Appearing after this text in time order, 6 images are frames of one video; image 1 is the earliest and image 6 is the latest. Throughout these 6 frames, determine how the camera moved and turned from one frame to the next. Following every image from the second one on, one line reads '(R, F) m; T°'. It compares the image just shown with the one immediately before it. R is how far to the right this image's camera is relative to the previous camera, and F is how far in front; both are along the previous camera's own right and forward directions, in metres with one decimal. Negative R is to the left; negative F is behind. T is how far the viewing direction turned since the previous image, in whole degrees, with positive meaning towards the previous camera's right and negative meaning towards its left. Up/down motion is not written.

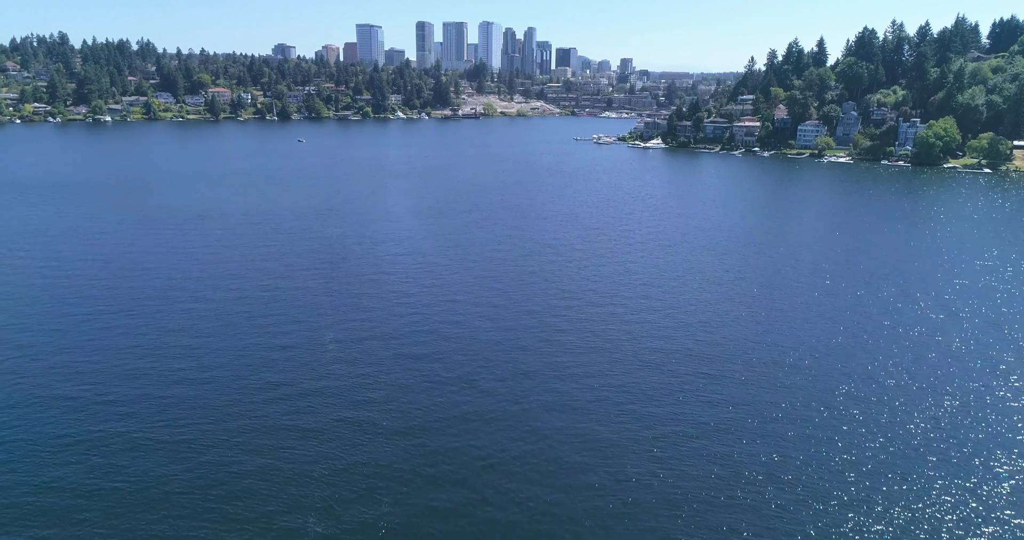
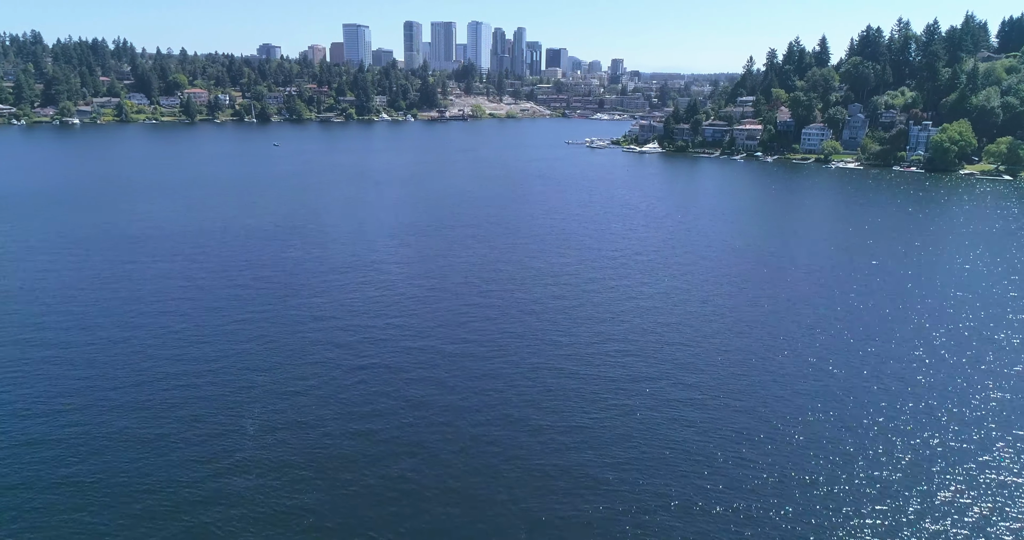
(+0.1, +2.7) m; +1°
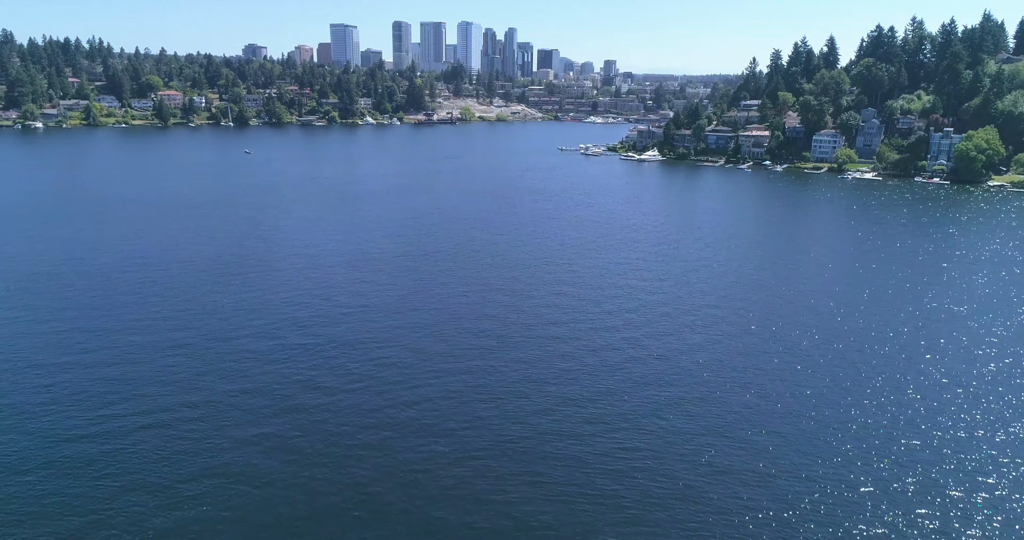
(+0.1, +3.2) m; +1°
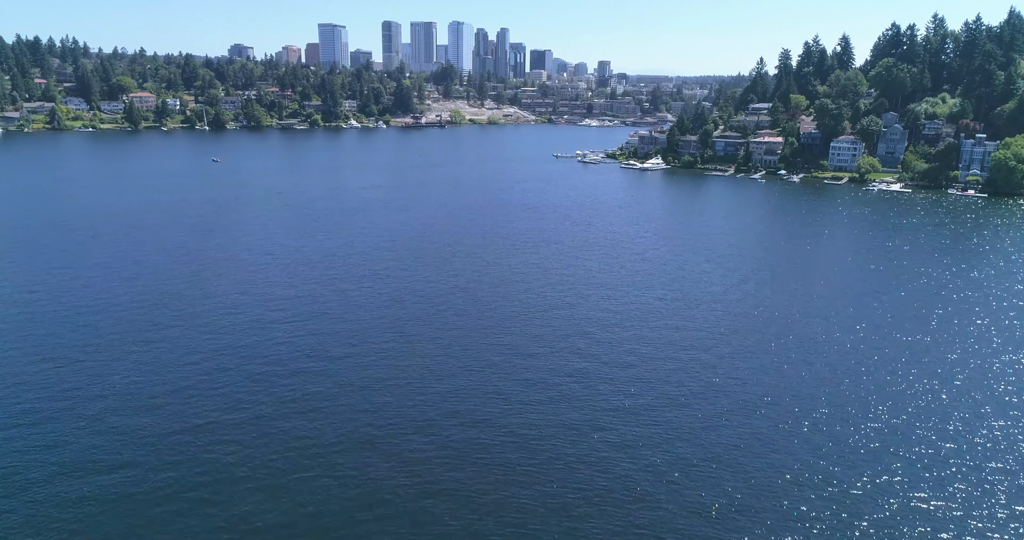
(+0.1, +3.5) m; +1°
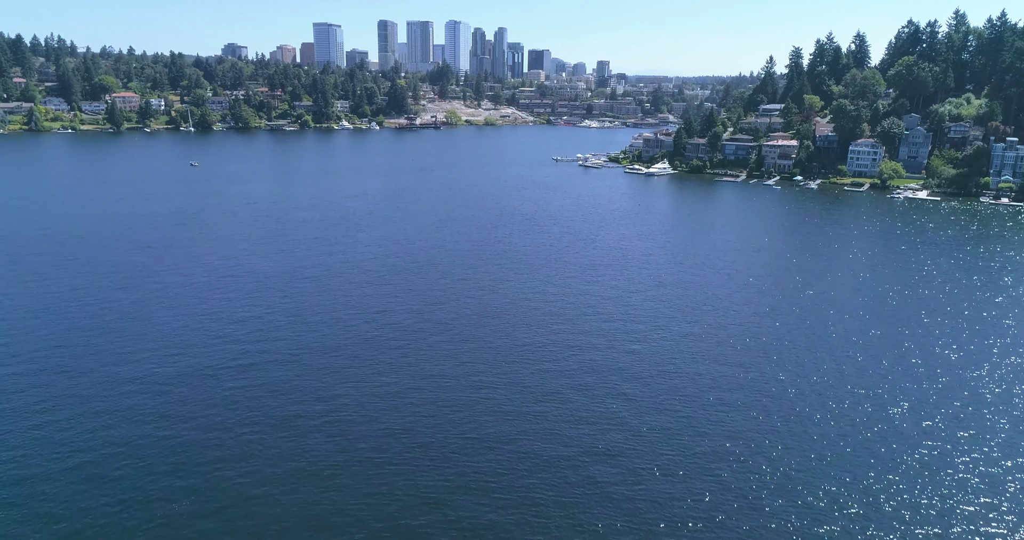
(0.0, +2.4) m; 0°
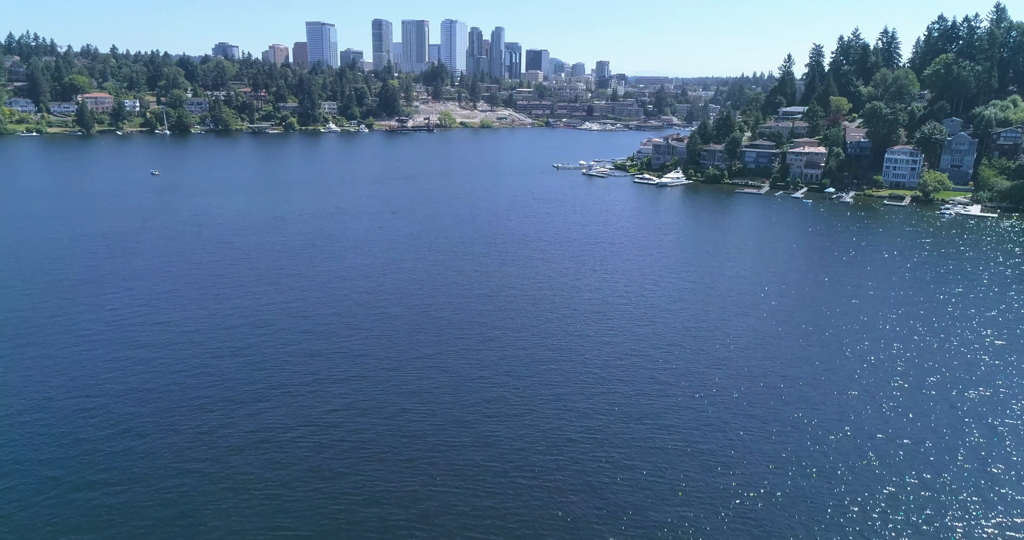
(0.0, +3.8) m; 0°
